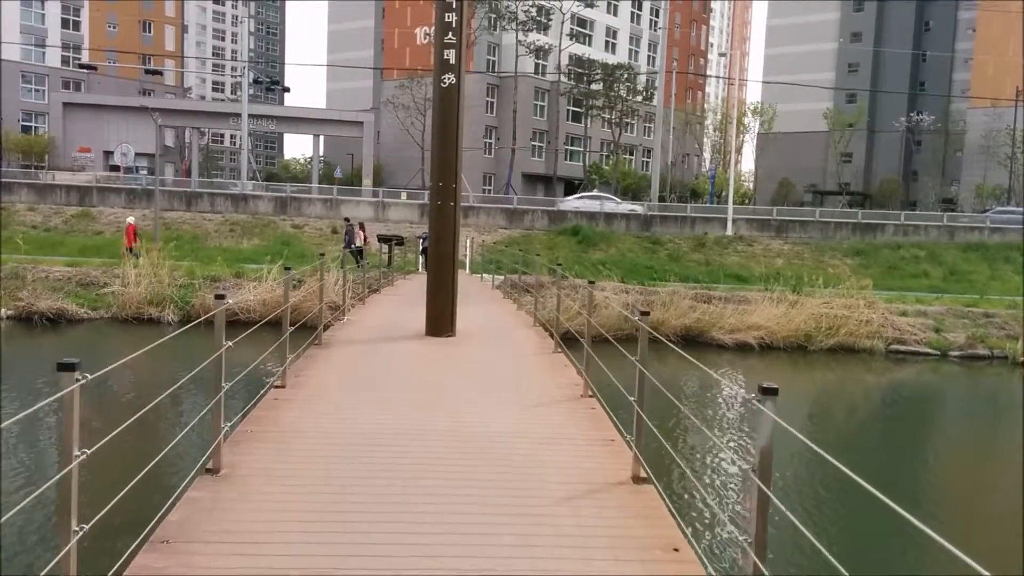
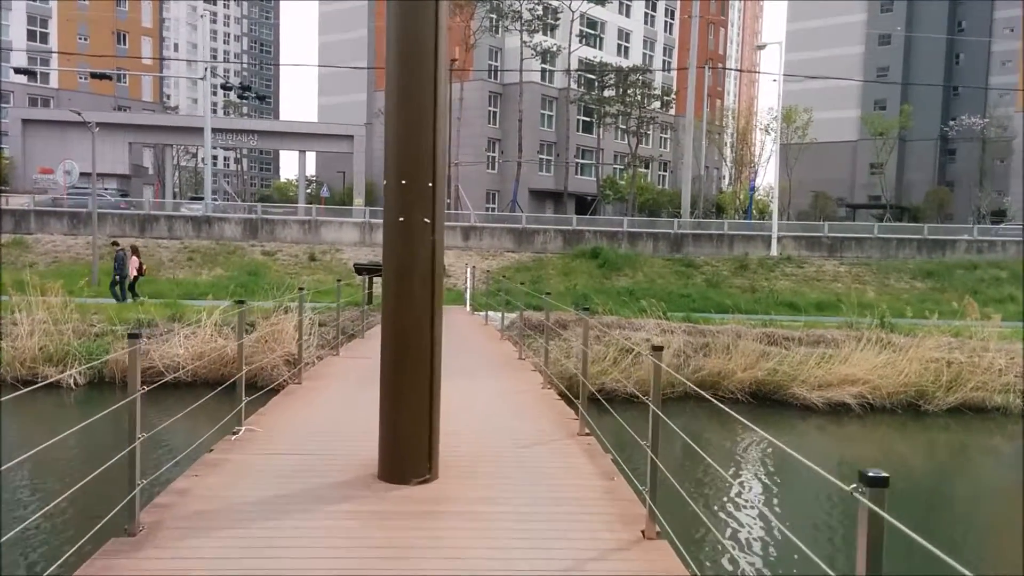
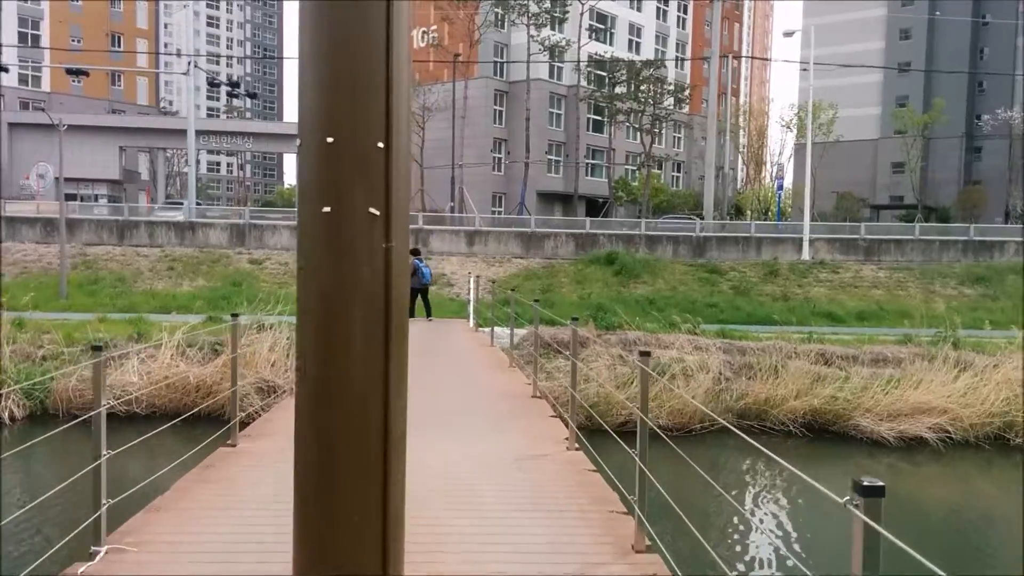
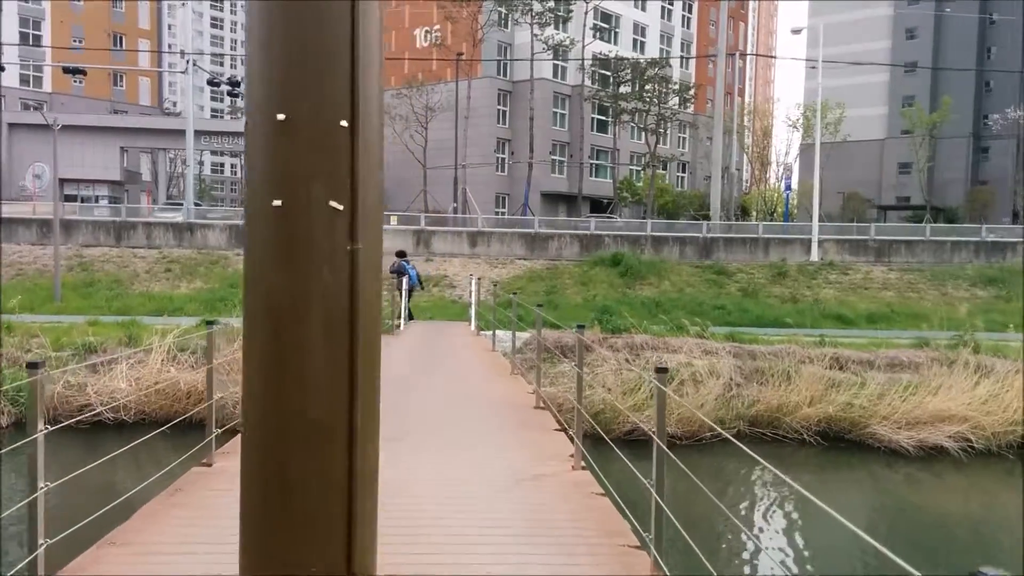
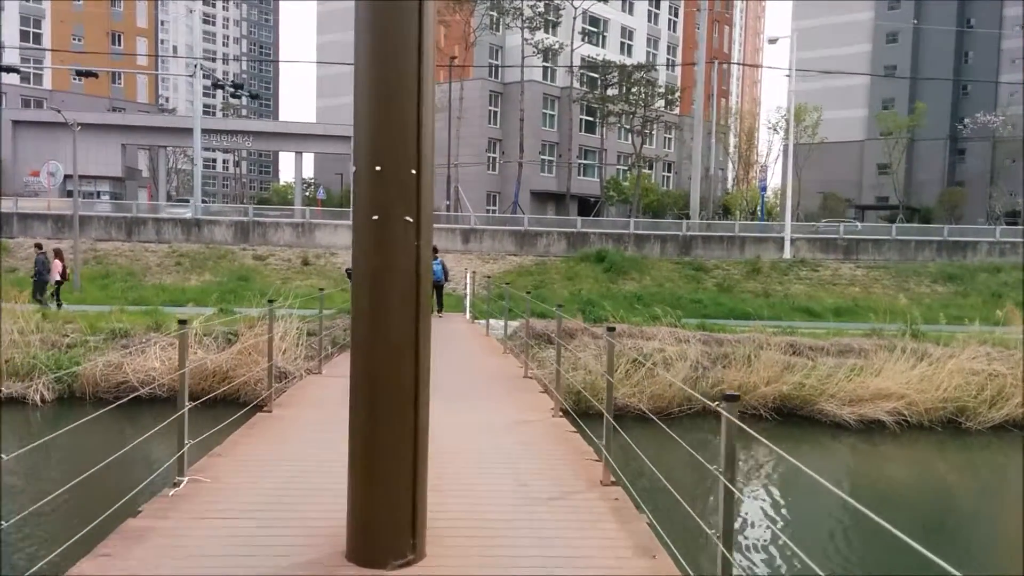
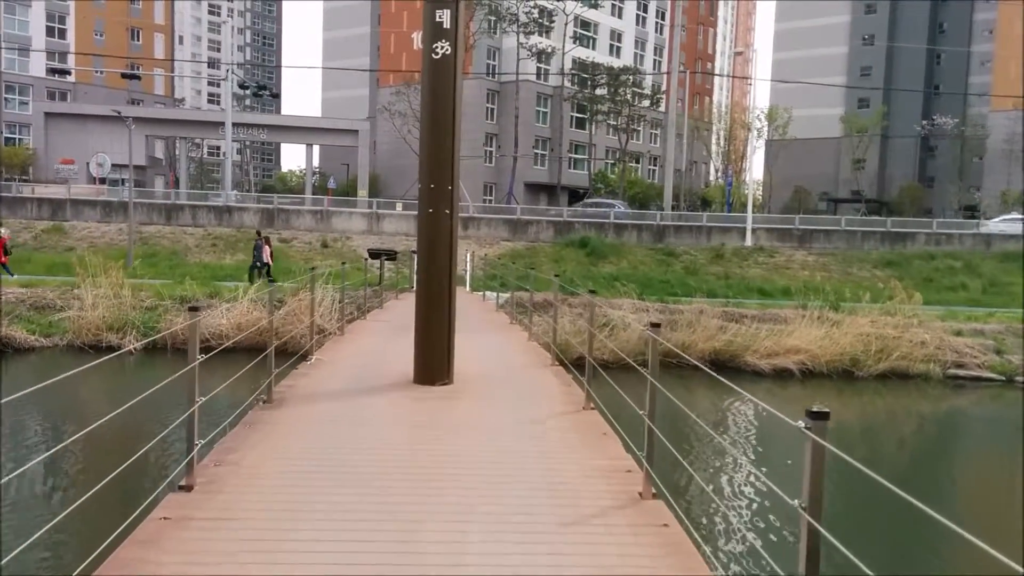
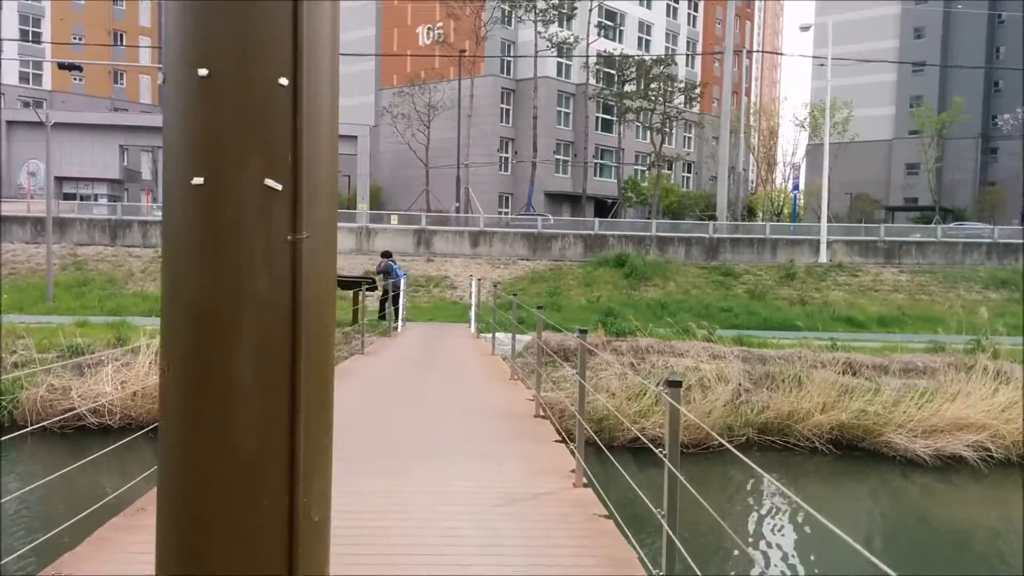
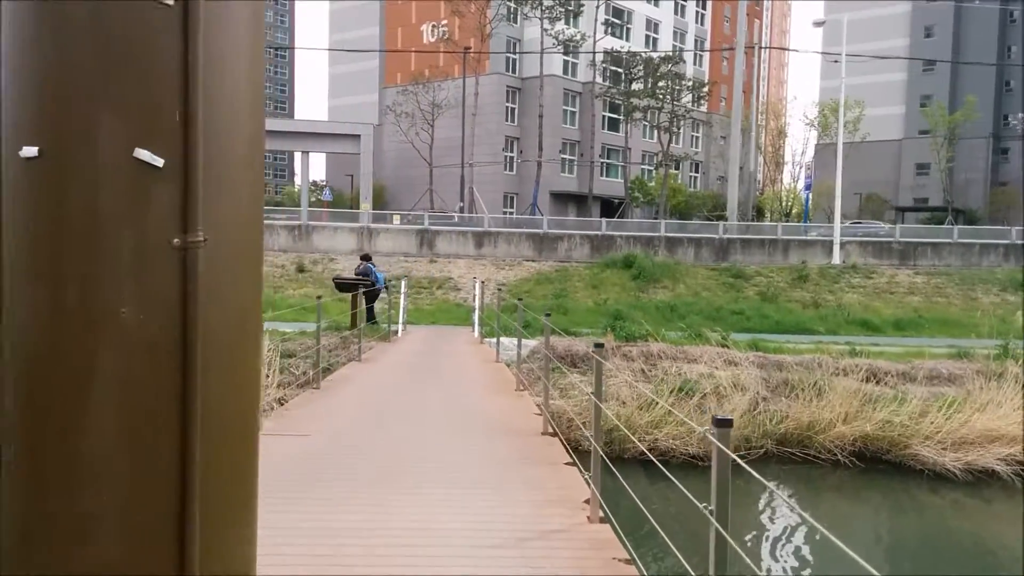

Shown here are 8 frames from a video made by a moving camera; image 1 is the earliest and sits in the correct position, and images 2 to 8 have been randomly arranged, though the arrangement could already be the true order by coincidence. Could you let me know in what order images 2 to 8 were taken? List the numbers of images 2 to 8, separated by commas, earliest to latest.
6, 2, 5, 3, 4, 7, 8
